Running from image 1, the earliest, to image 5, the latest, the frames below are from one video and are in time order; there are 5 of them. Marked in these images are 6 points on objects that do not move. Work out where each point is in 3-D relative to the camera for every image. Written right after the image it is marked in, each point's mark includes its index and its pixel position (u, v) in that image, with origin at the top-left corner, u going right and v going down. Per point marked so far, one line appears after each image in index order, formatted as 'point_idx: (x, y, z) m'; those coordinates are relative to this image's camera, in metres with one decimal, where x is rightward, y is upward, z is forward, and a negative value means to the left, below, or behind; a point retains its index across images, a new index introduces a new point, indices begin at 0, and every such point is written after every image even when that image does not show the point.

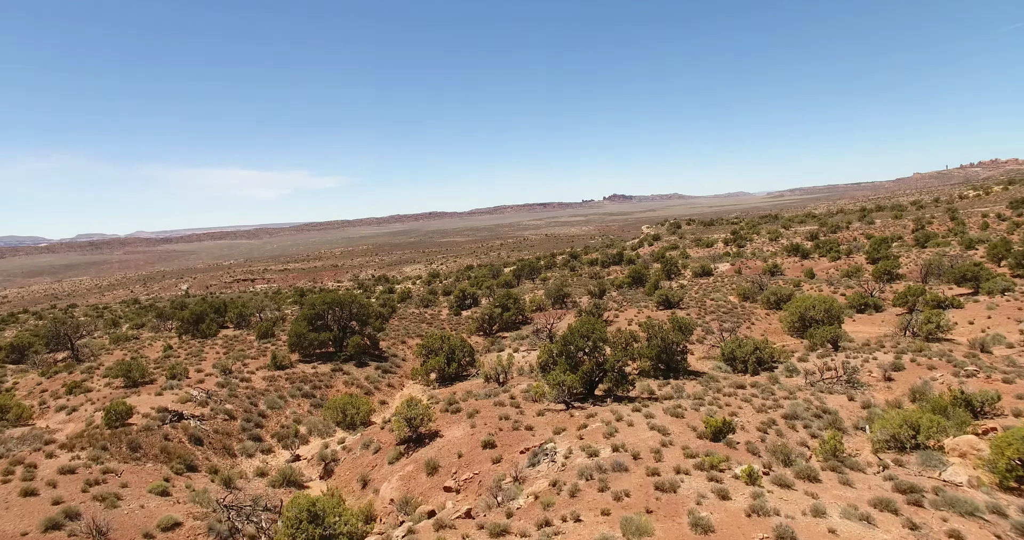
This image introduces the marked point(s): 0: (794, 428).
0: (+6.8, -3.7, +15.4) m
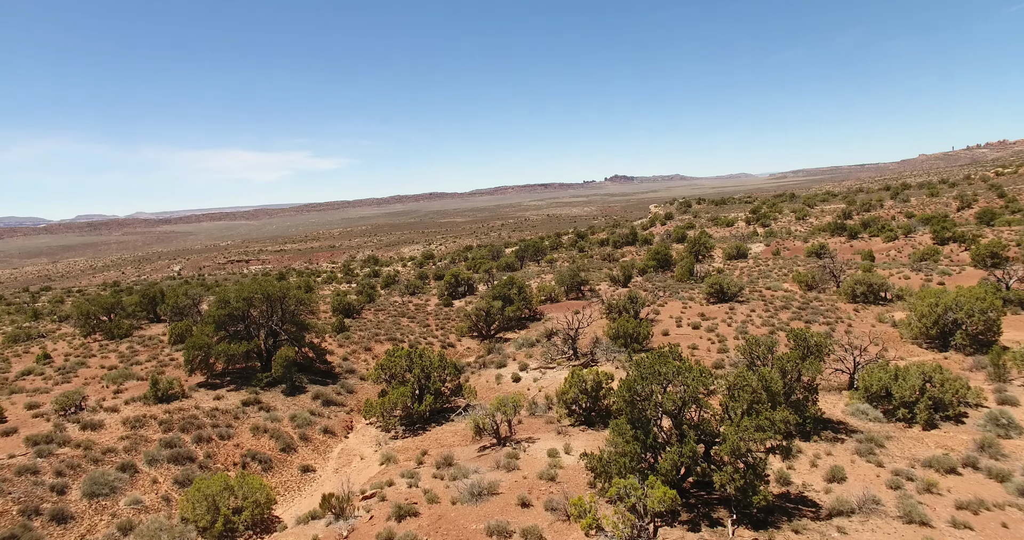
0: (+7.0, -3.6, +5.2) m
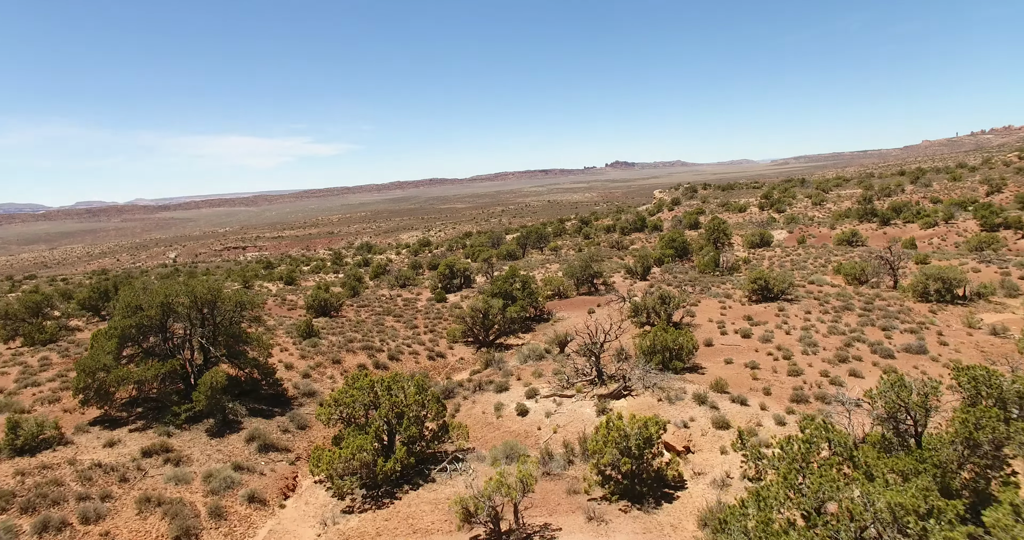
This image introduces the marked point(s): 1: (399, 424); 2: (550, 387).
0: (+7.1, -3.8, -0.3) m
1: (-2.4, -3.3, +14.0) m
2: (+1.1, -3.3, +18.2) m
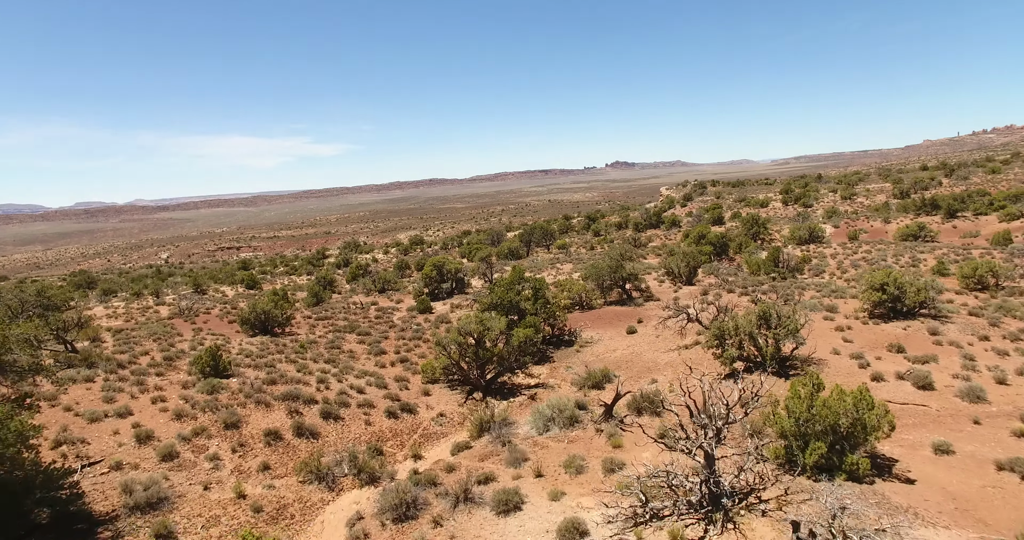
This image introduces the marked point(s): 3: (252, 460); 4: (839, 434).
0: (+7.3, -3.9, -9.5) m
1: (-2.2, -3.3, +4.8) m
2: (+1.3, -3.3, +8.9) m
3: (-5.3, -3.5, +12.9) m
4: (+4.8, -2.4, +9.4) m
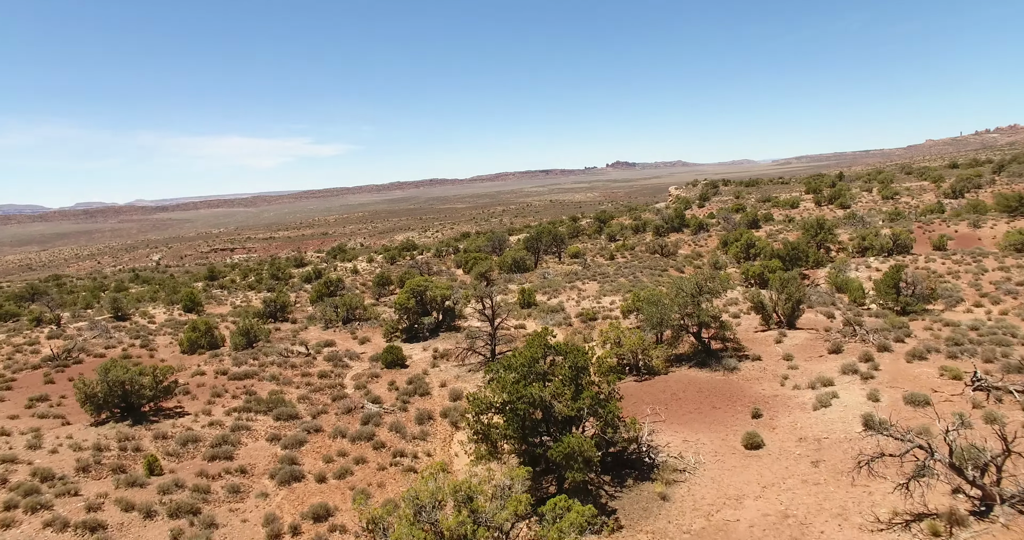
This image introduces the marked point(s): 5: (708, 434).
0: (+7.6, -5.0, -19.9) m
1: (-1.8, -4.5, -5.7) m
2: (+1.7, -4.5, -1.5) m
3: (-5.0, -4.6, +2.4) m
4: (+5.2, -3.5, -1.0) m
5: (+3.8, -3.1, +13.1) m
